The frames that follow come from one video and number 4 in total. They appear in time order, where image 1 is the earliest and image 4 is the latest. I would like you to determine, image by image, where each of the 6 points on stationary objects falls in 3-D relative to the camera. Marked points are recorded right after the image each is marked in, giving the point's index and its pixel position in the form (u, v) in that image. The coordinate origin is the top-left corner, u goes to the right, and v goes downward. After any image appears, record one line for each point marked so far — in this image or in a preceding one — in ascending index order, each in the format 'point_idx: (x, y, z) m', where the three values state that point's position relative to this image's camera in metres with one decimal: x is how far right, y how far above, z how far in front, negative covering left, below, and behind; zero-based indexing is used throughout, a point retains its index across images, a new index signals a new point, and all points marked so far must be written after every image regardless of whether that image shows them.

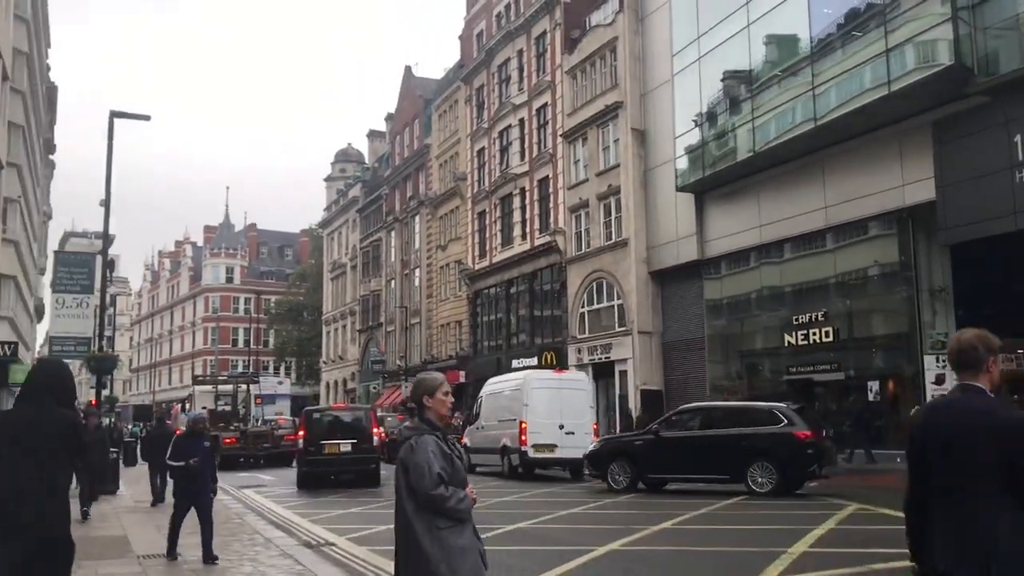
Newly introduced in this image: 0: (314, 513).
0: (-3.1, -3.6, +15.2) m
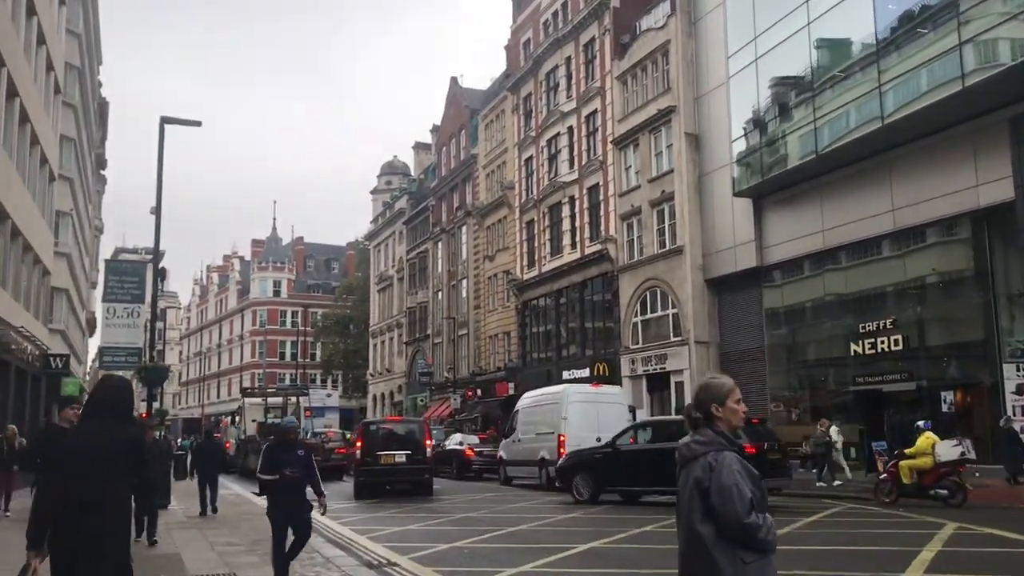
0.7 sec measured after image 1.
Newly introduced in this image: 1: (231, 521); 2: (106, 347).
0: (-2.1, -3.7, +14.7) m
1: (-4.6, -3.8, +15.7) m
2: (-7.2, -1.0, +16.9) m
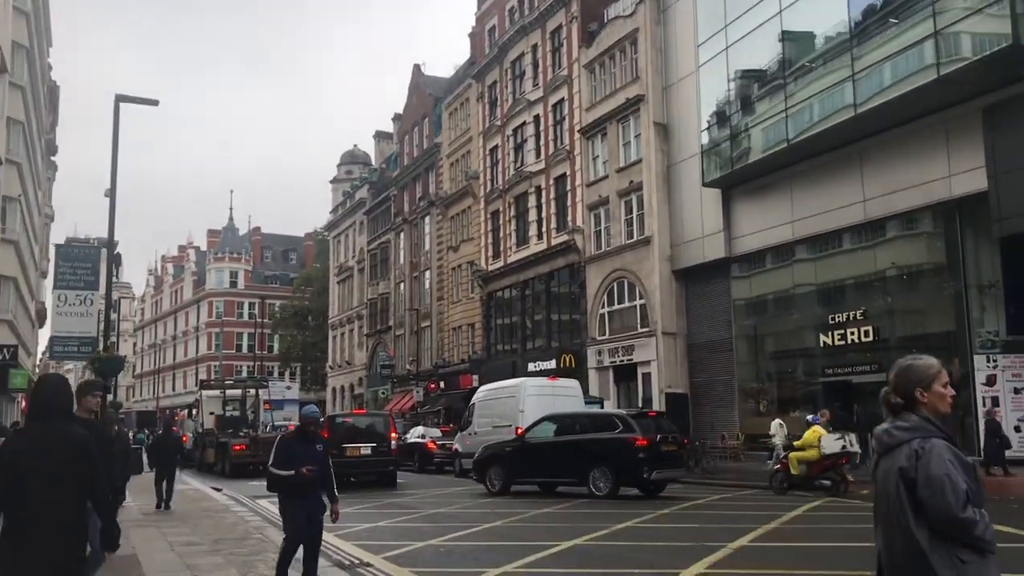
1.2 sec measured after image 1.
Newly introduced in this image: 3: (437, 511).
0: (-2.5, -3.5, +14.0) m
1: (-5.0, -3.6, +15.0) m
2: (-7.7, -0.8, +16.1) m
3: (-1.2, -3.8, +16.2) m
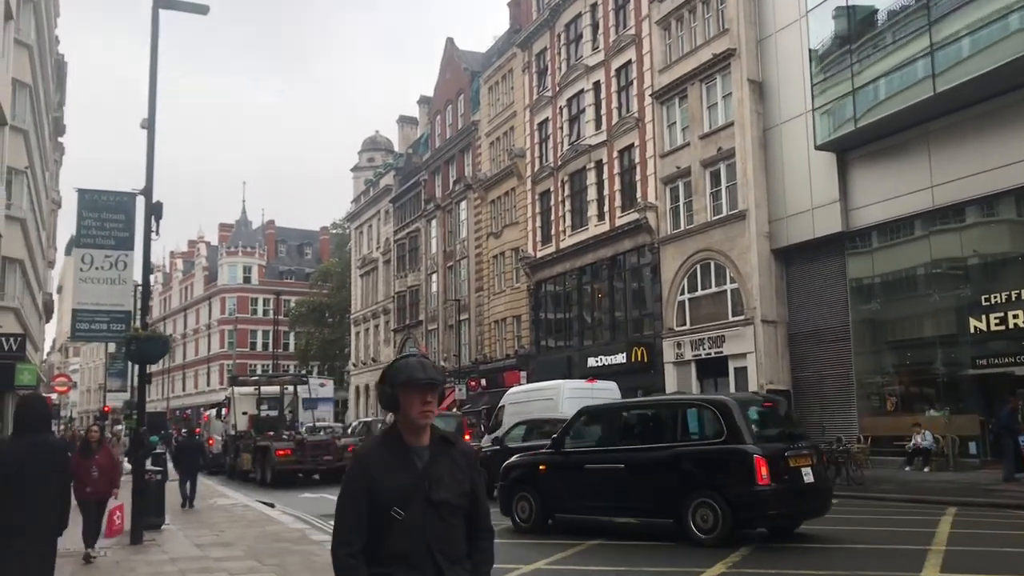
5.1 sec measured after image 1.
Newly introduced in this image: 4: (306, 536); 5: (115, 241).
0: (-0.4, -3.0, +10.2) m
1: (-2.9, -3.1, +11.2) m
2: (-5.6, -0.3, +12.2) m
3: (+0.9, -3.3, +12.3) m
4: (-2.7, -3.3, +12.5) m
5: (-5.3, +0.6, +12.7) m
